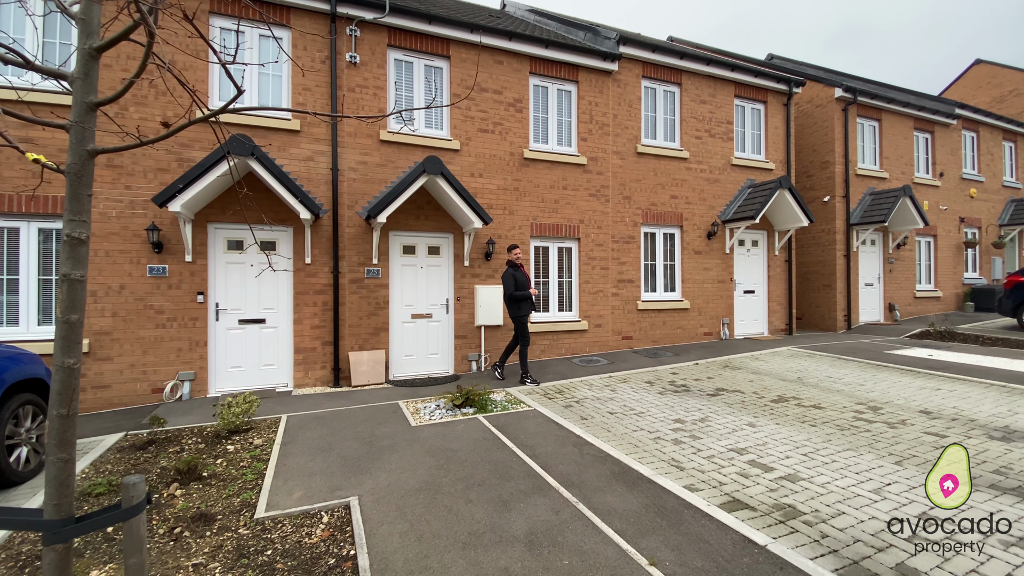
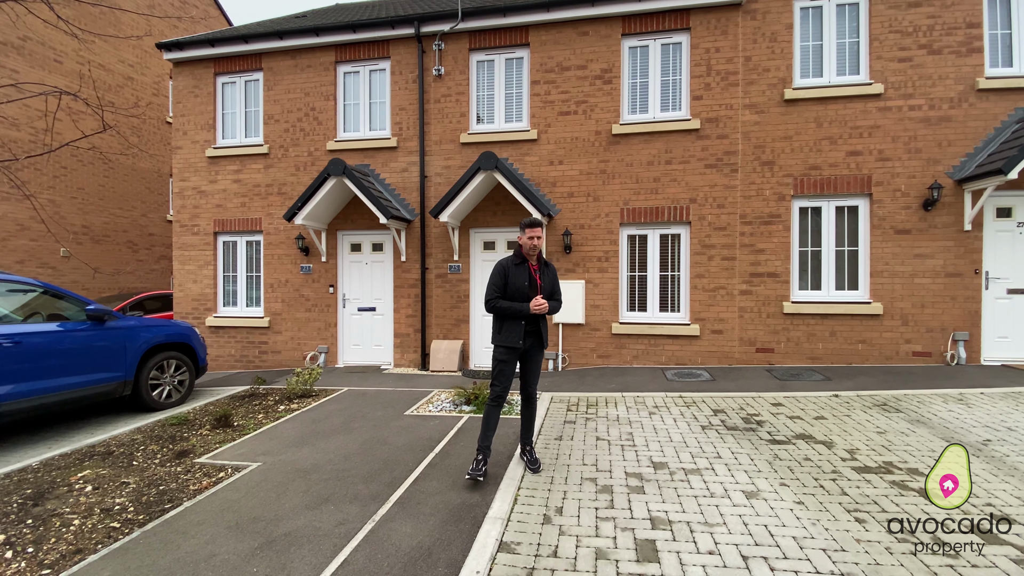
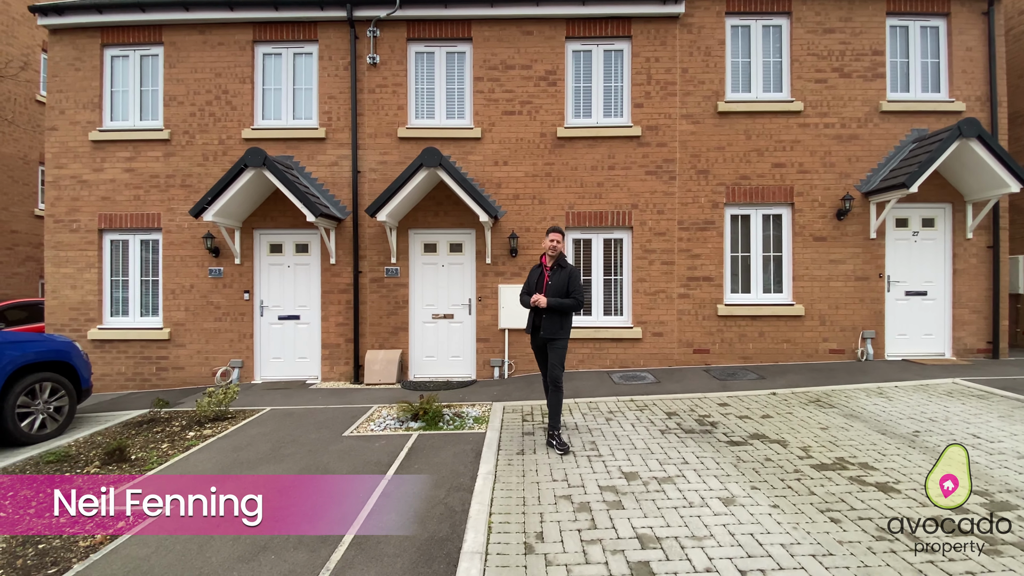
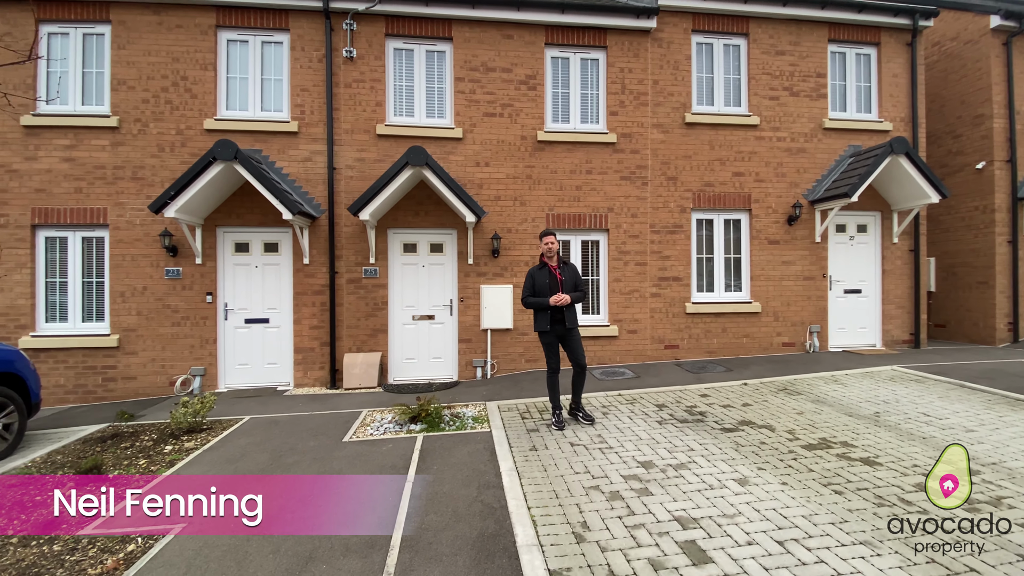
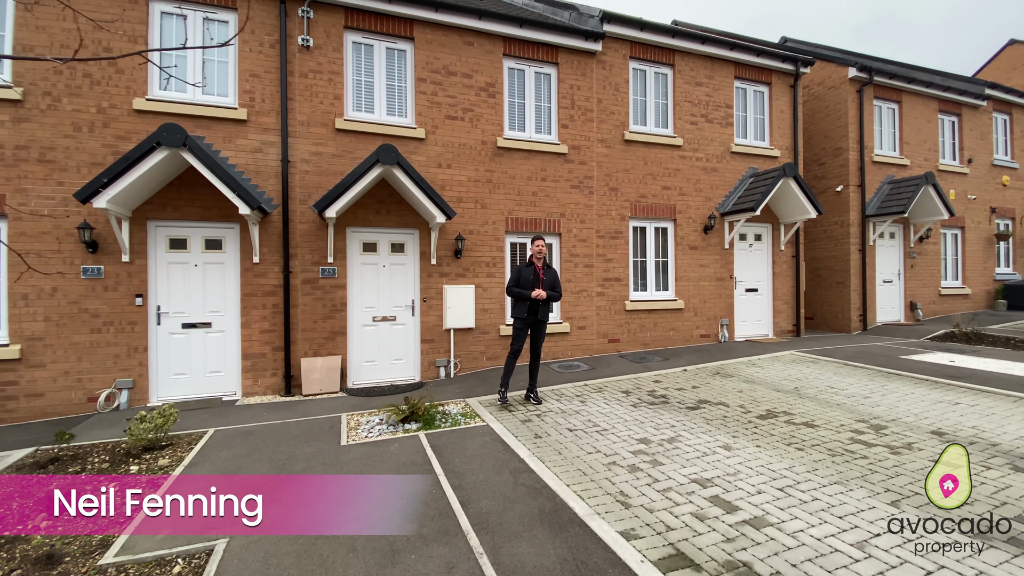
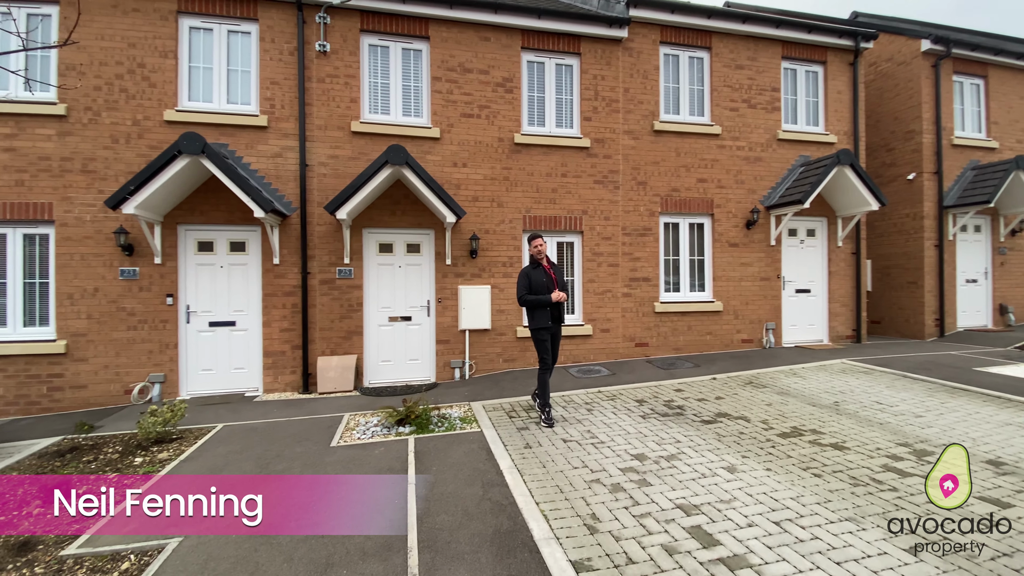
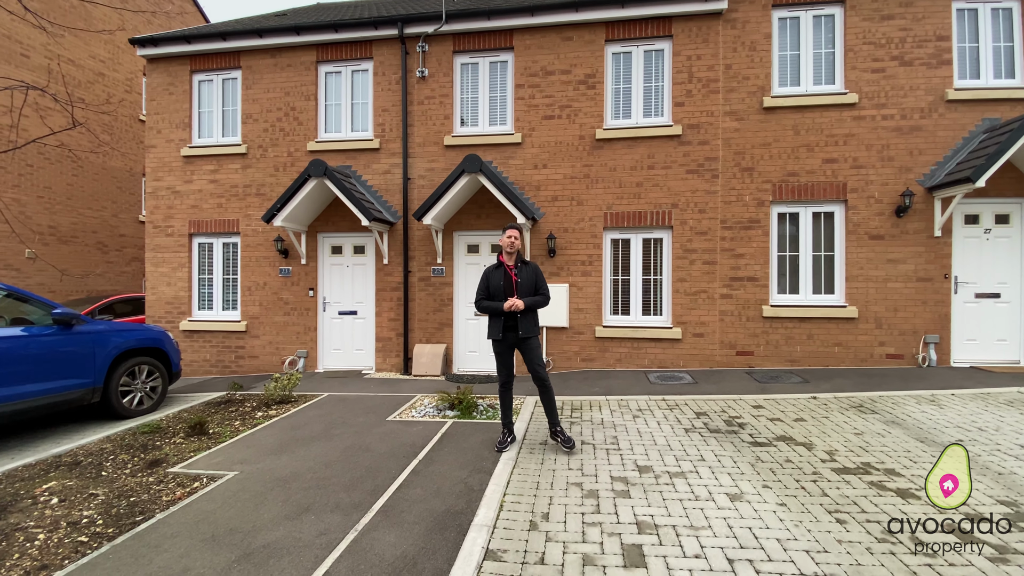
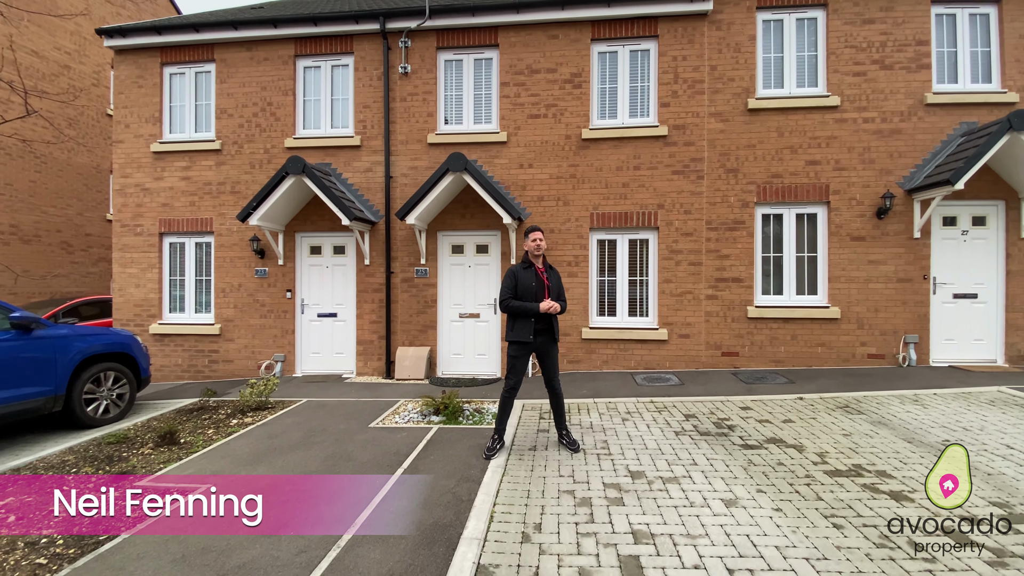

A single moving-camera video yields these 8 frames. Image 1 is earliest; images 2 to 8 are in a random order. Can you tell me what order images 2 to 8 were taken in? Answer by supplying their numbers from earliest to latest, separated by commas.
5, 6, 4, 3, 8, 7, 2
